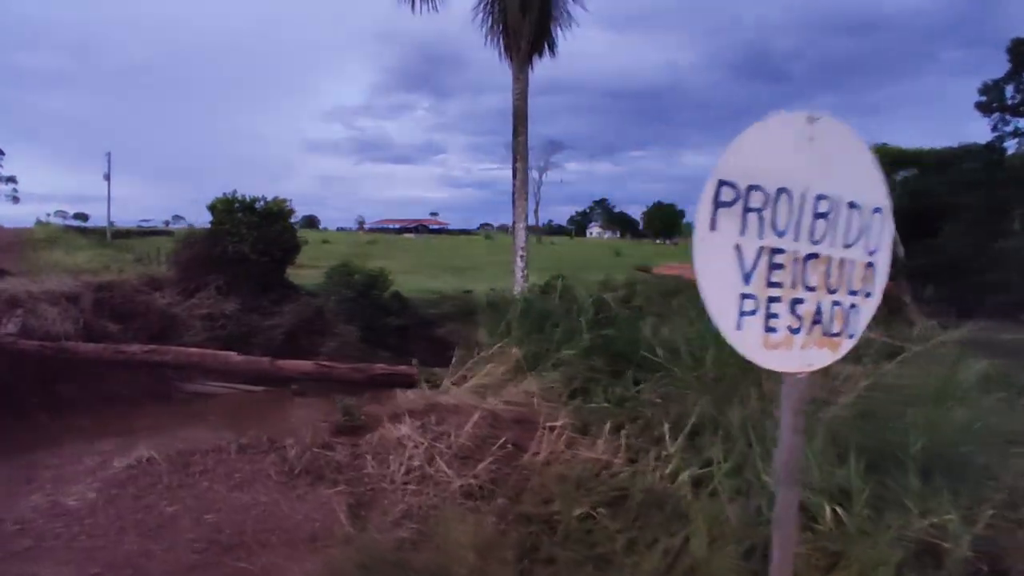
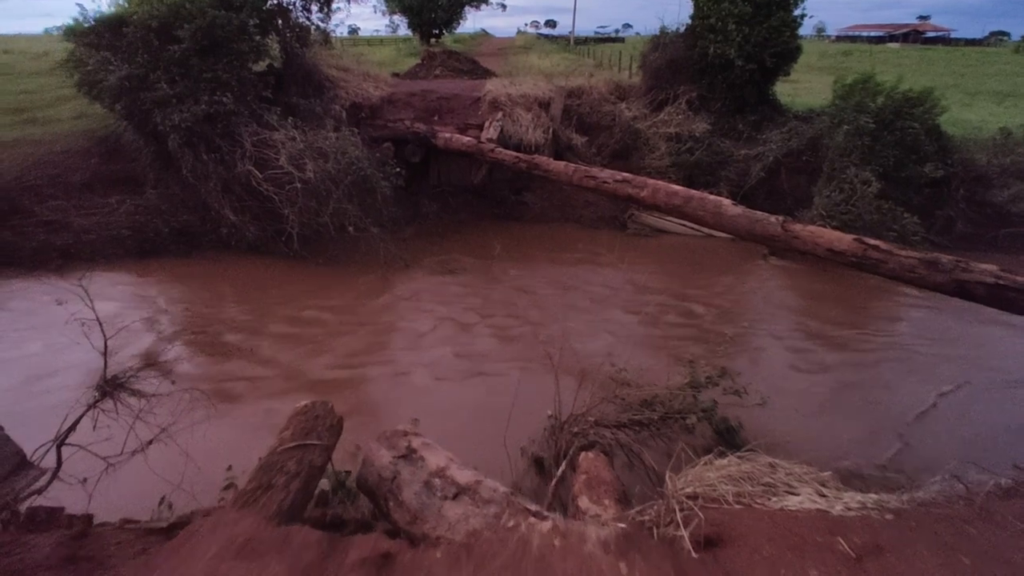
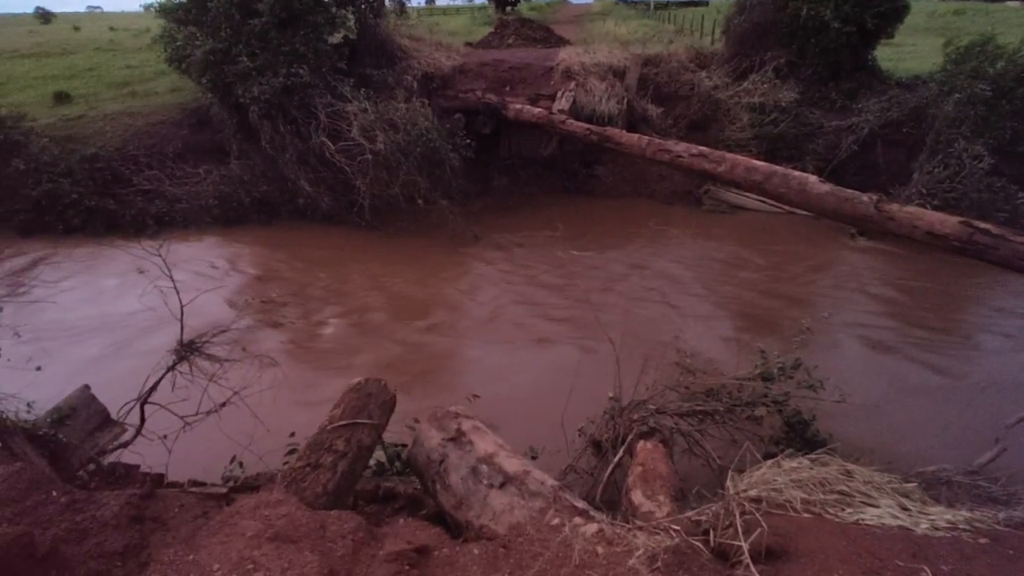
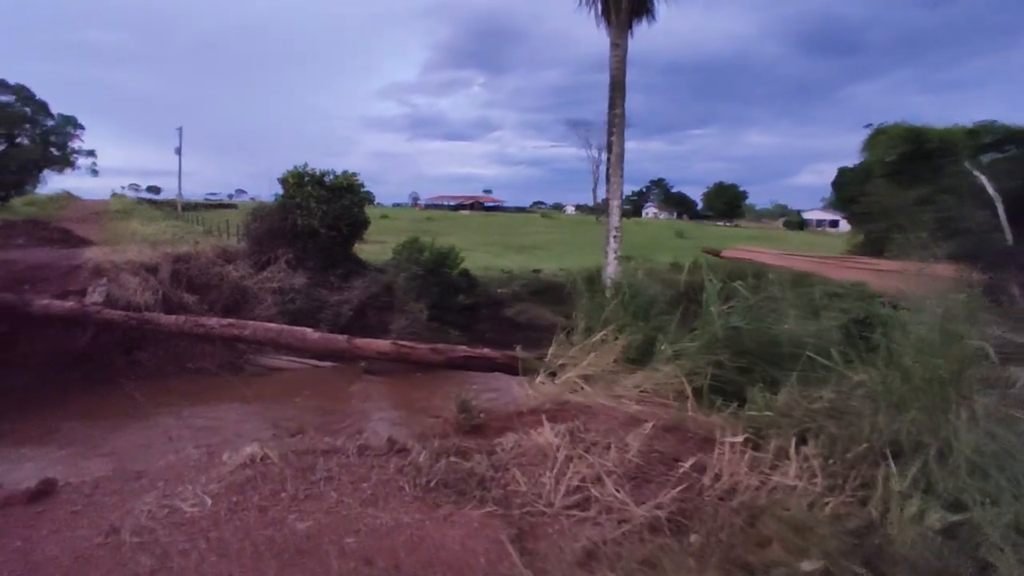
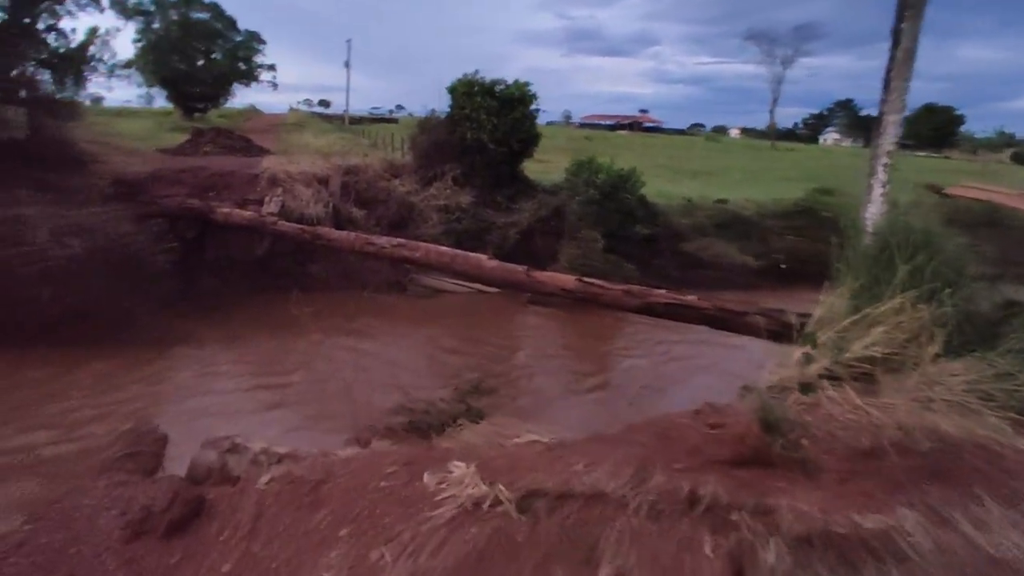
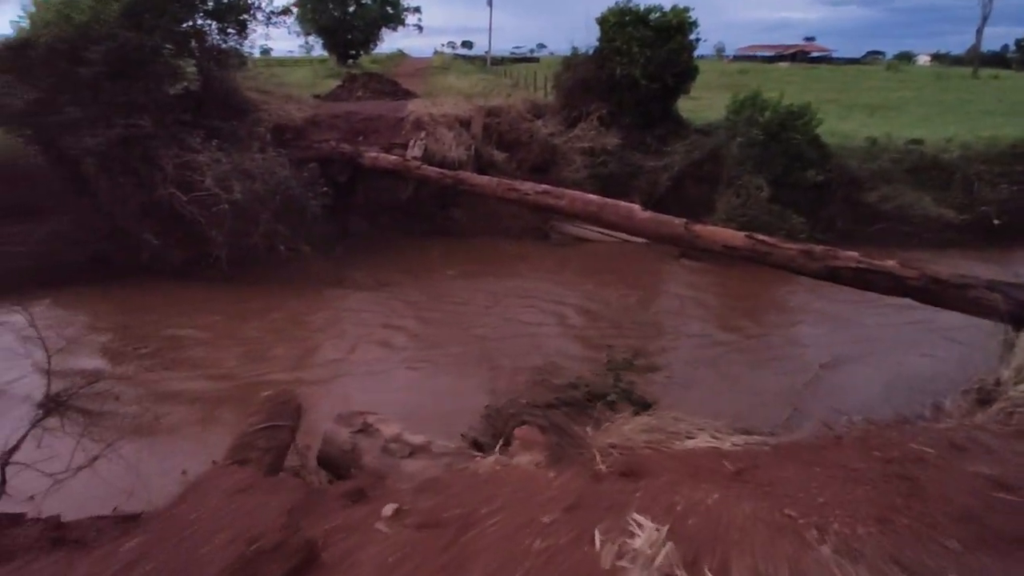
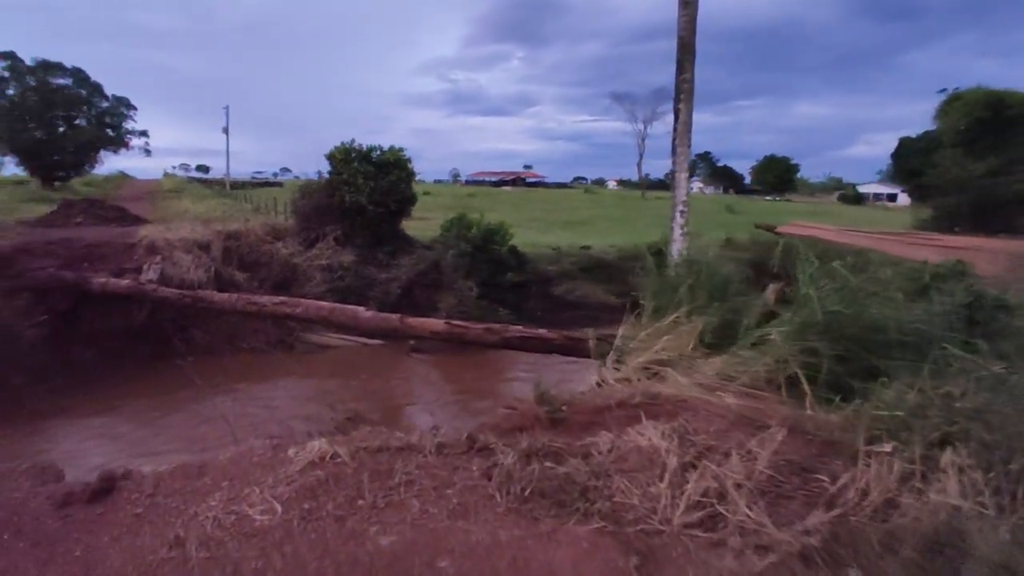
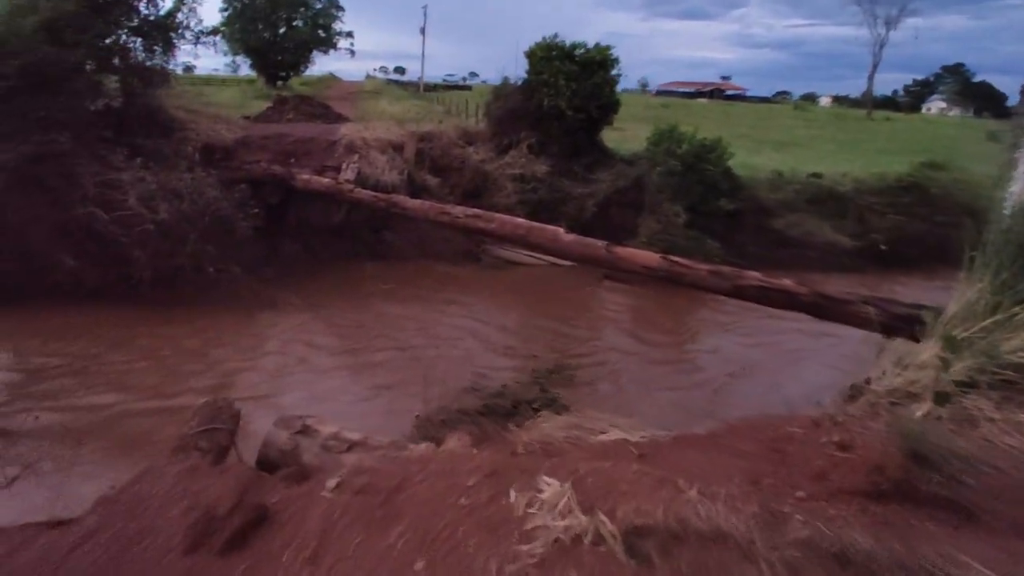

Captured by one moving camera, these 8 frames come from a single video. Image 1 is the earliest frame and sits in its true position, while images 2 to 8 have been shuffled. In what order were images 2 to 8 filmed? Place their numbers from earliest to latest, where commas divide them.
4, 7, 5, 8, 6, 2, 3
